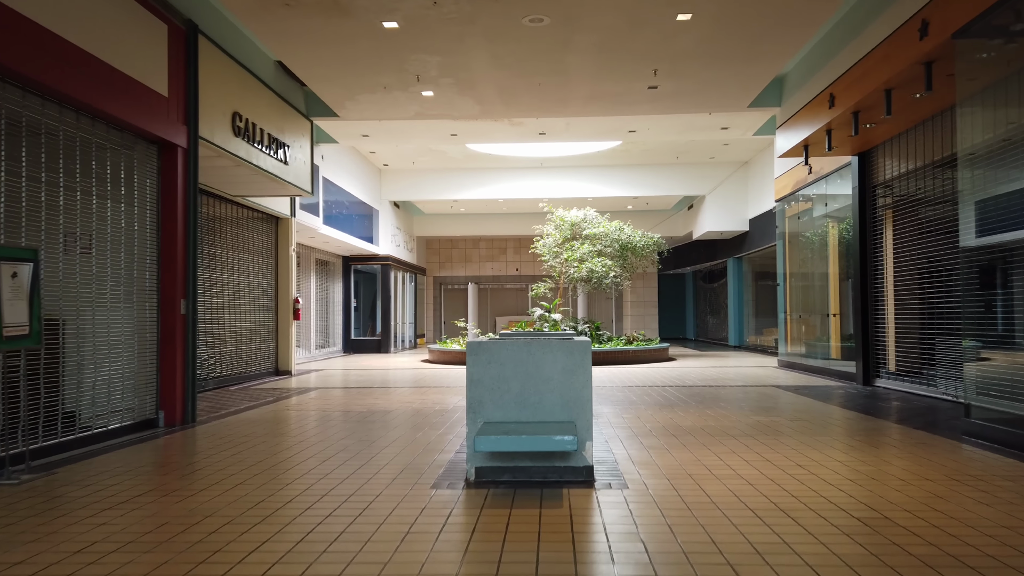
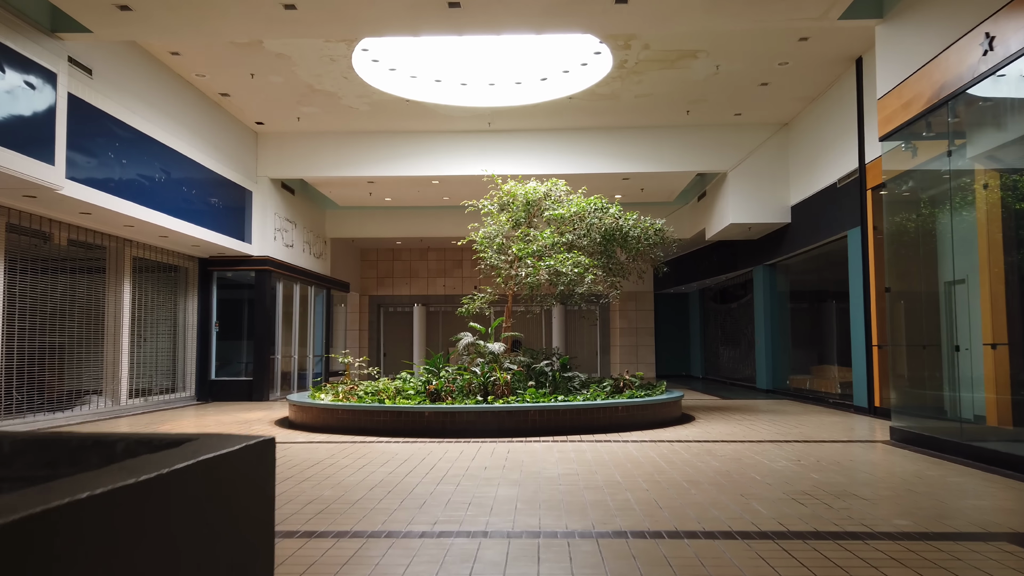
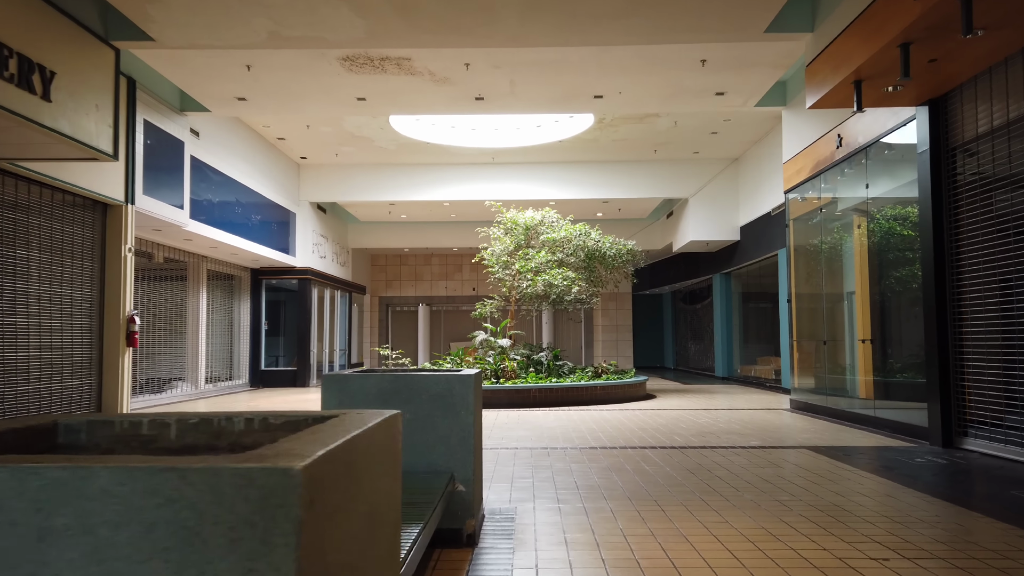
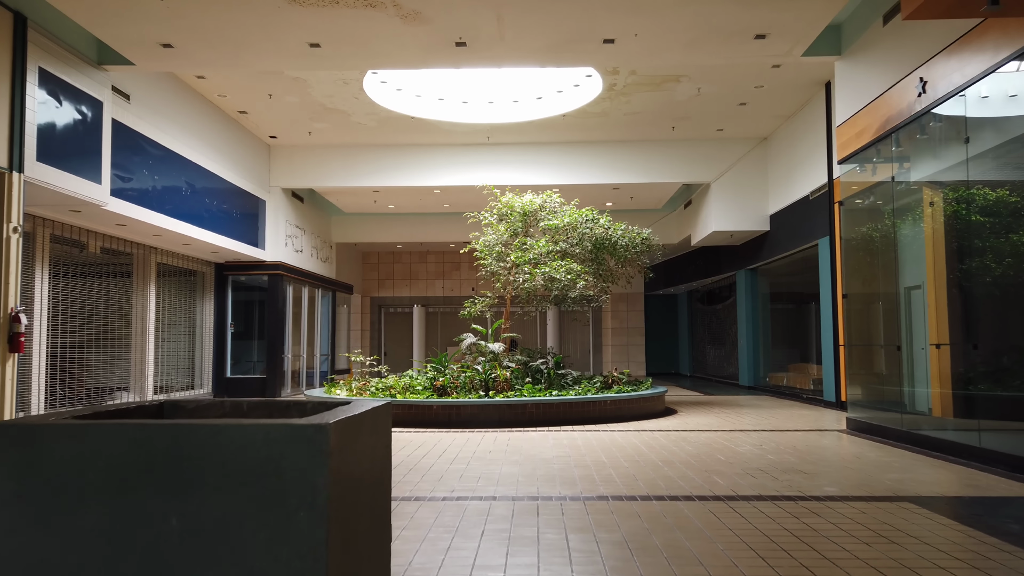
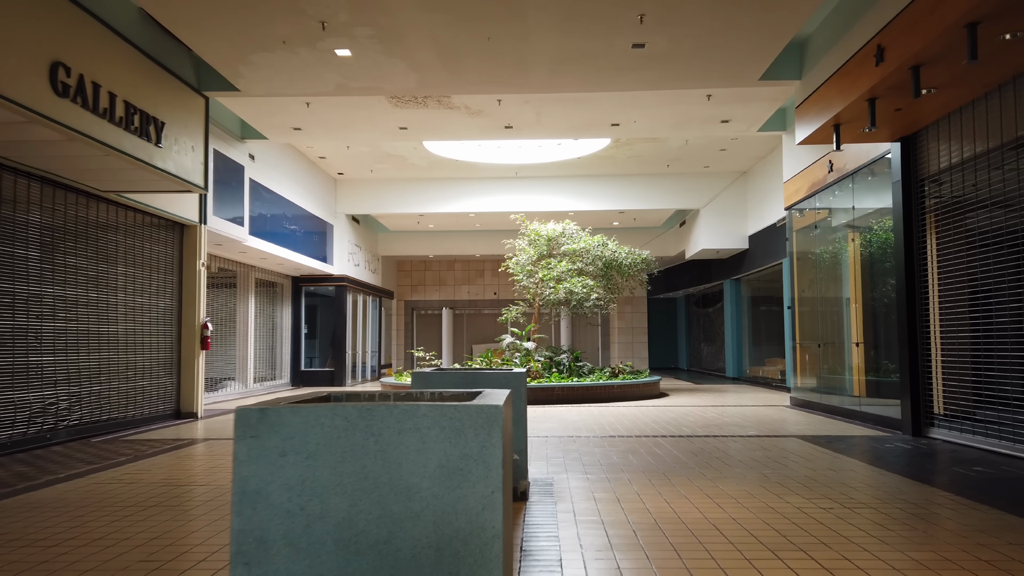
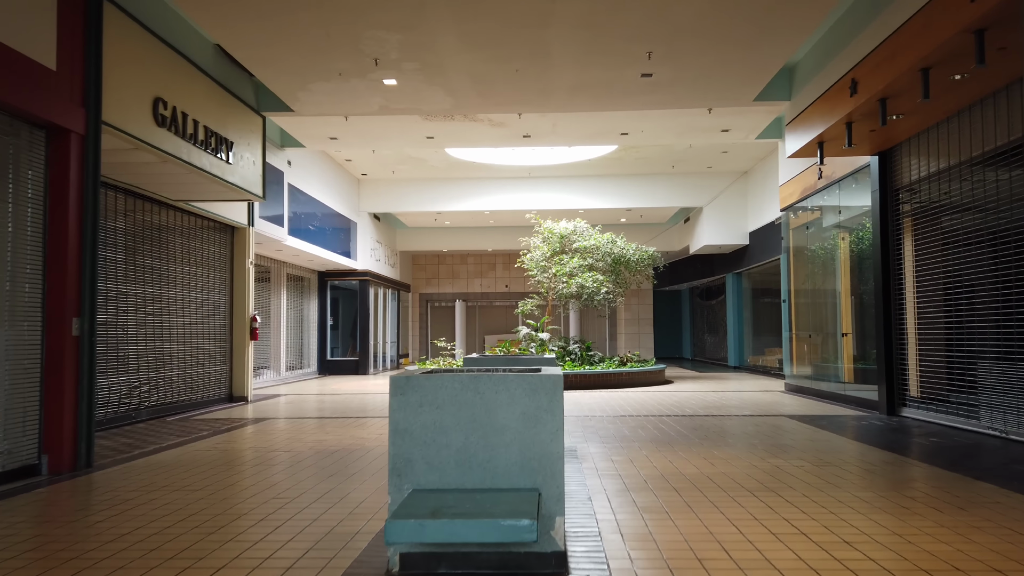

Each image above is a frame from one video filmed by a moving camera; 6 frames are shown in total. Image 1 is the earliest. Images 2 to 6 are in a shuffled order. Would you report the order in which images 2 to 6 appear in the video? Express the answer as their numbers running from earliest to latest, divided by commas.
6, 5, 3, 4, 2
